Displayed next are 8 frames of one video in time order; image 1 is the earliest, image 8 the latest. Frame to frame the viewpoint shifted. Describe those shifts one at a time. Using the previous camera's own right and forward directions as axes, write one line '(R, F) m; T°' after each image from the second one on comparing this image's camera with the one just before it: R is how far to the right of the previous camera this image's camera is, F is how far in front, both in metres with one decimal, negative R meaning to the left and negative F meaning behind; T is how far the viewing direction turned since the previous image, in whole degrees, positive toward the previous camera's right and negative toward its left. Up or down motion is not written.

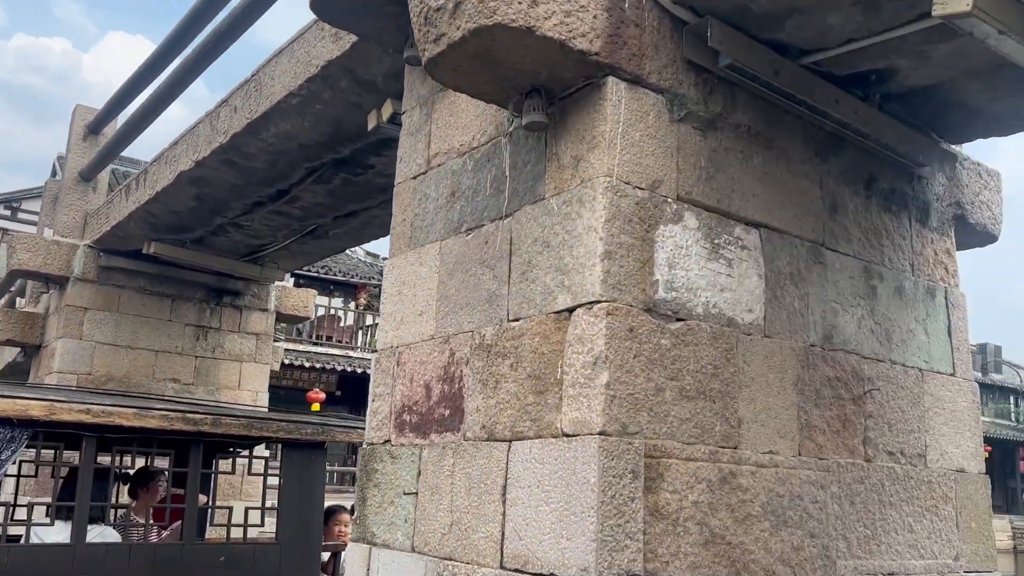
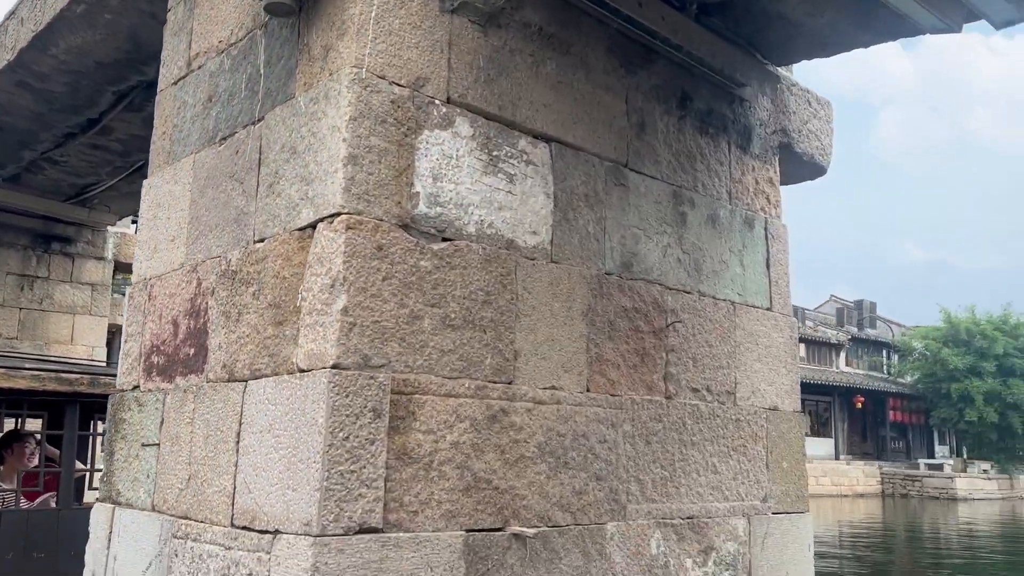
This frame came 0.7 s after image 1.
(+0.3, +0.2) m; +6°
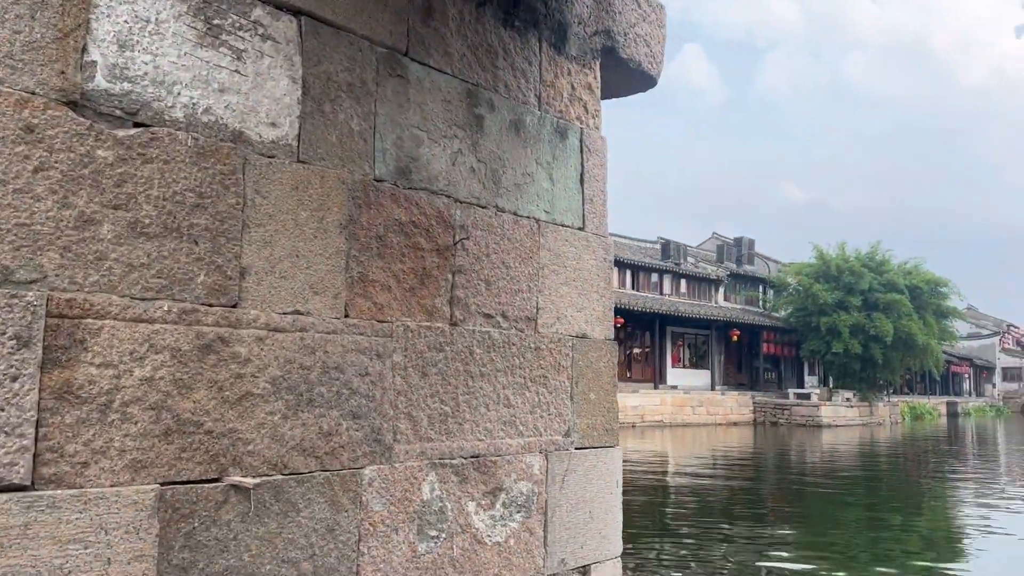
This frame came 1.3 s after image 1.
(+0.2, +0.2) m; +7°
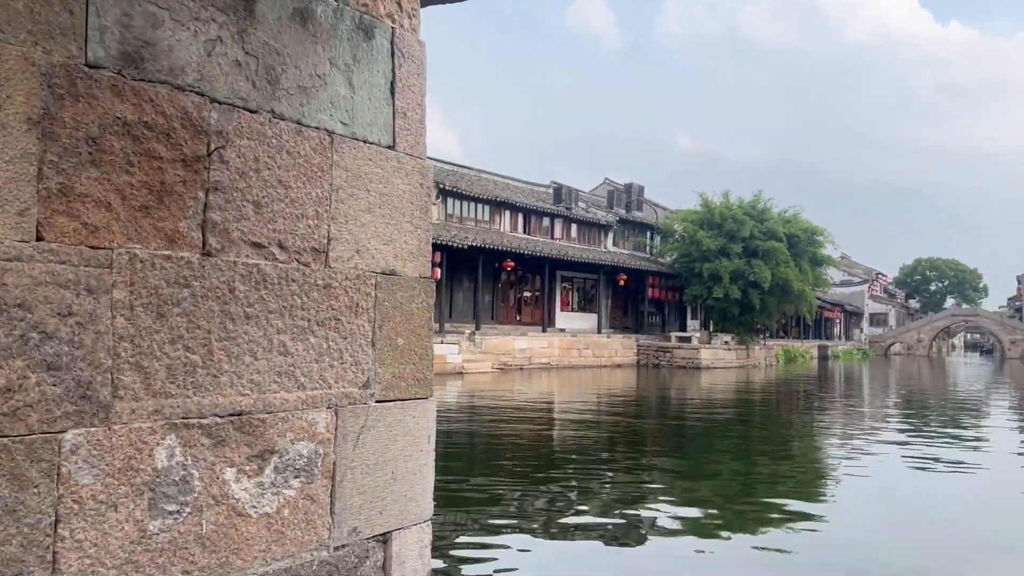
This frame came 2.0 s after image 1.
(+0.2, +0.2) m; +7°
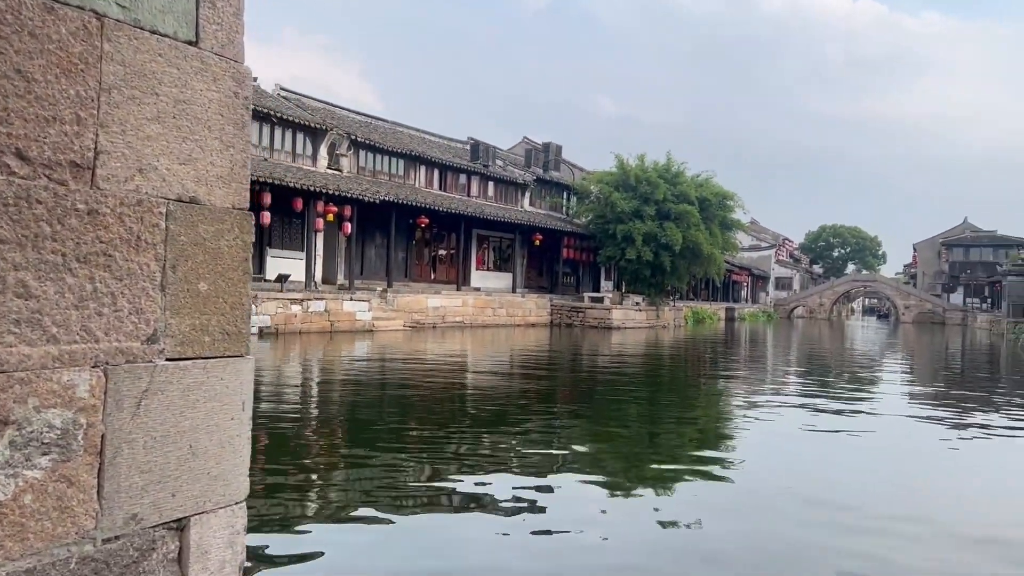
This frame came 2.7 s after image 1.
(+0.1, +0.3) m; +6°
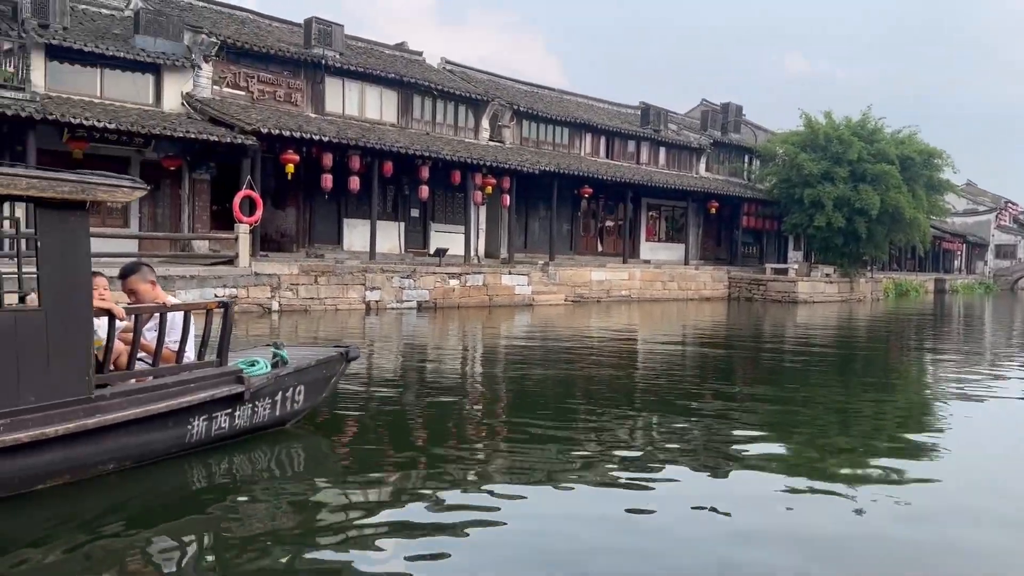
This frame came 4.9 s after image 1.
(+0.4, +1.0) m; -12°
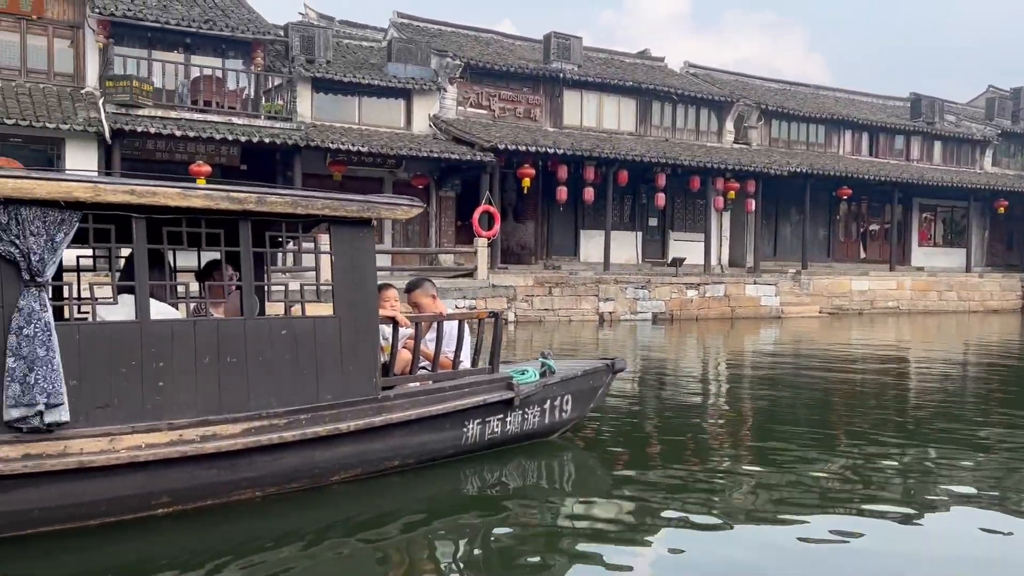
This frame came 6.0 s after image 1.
(+0.3, +0.4) m; -17°
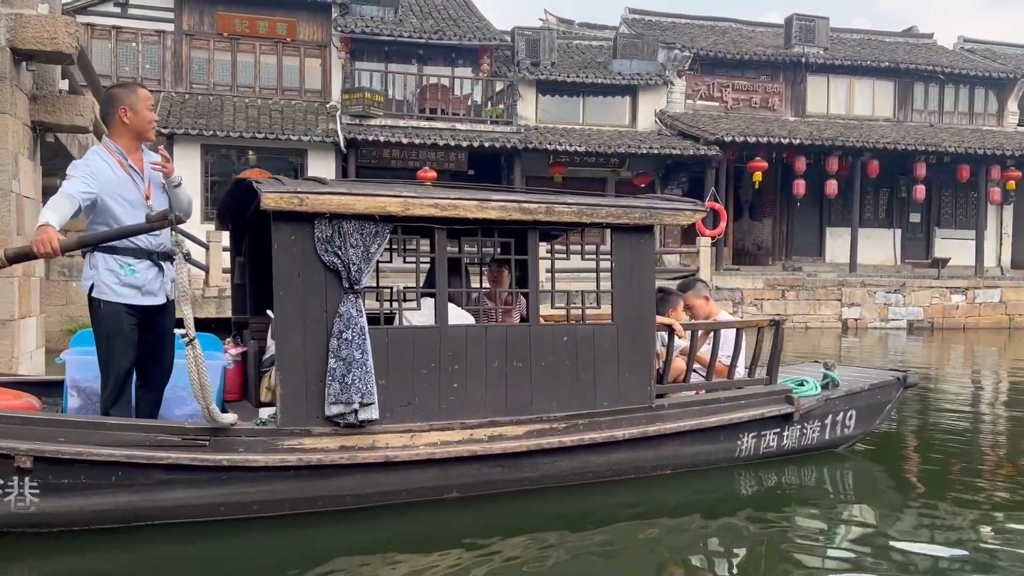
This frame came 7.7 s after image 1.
(+0.5, +0.5) m; -17°
